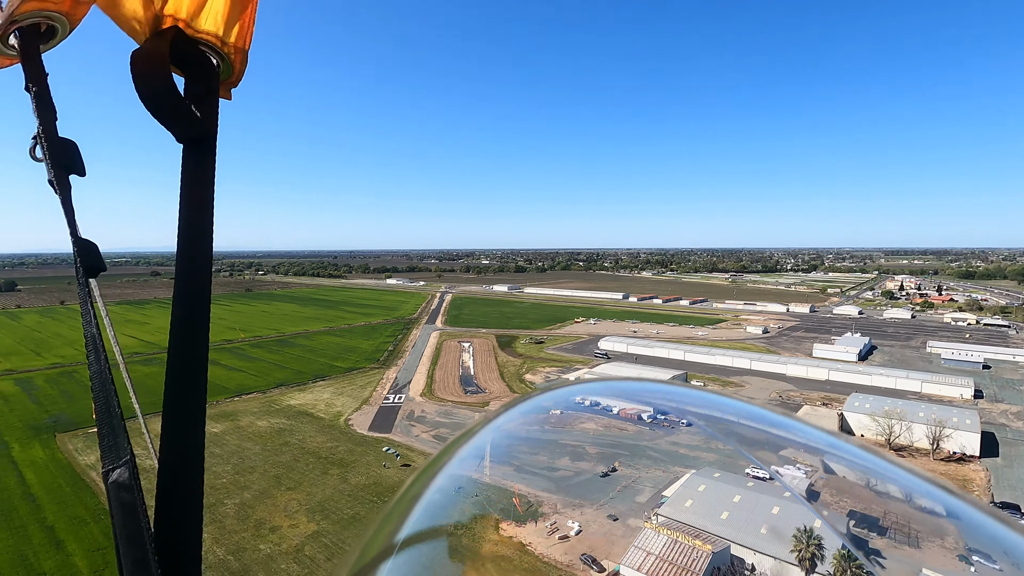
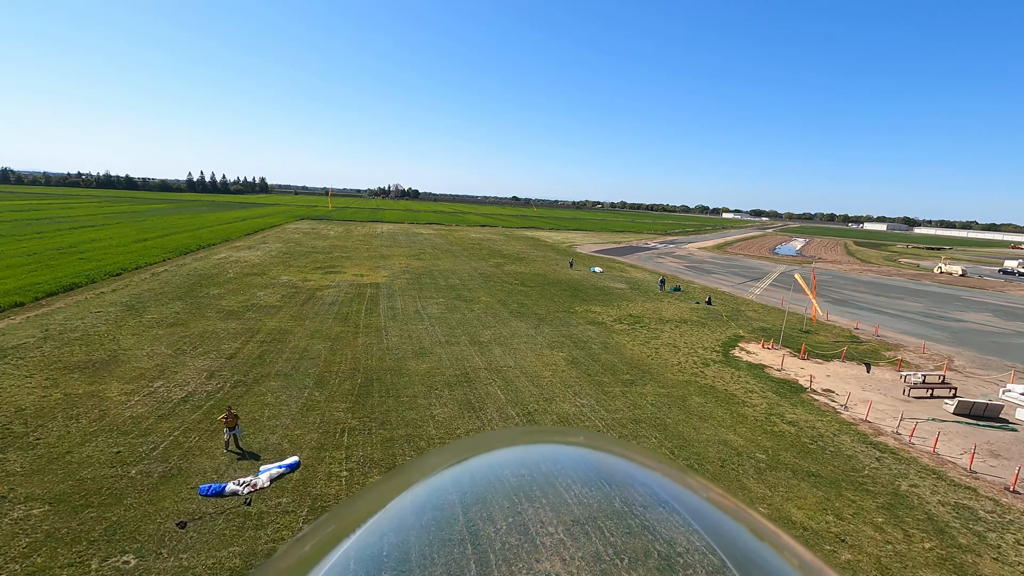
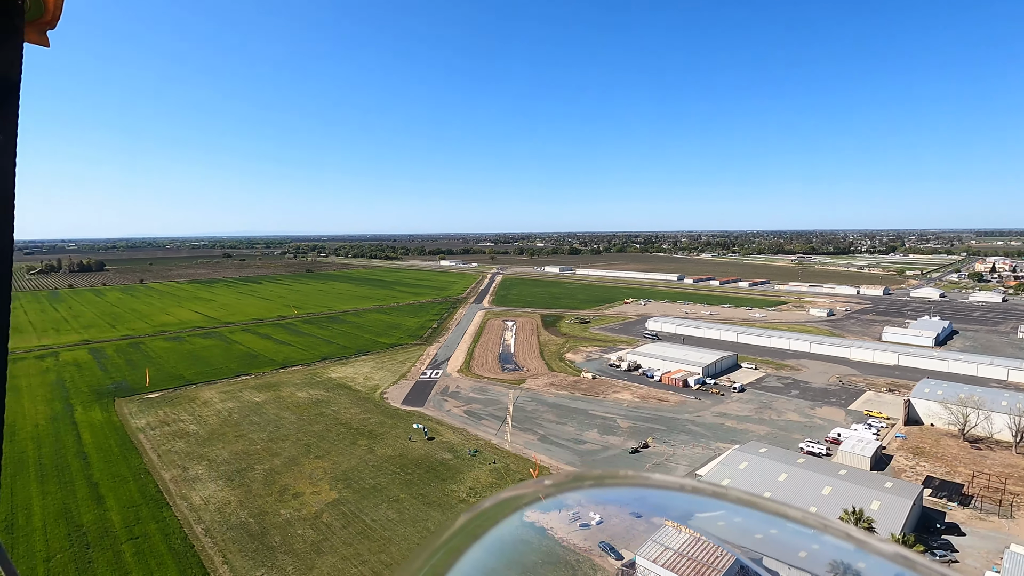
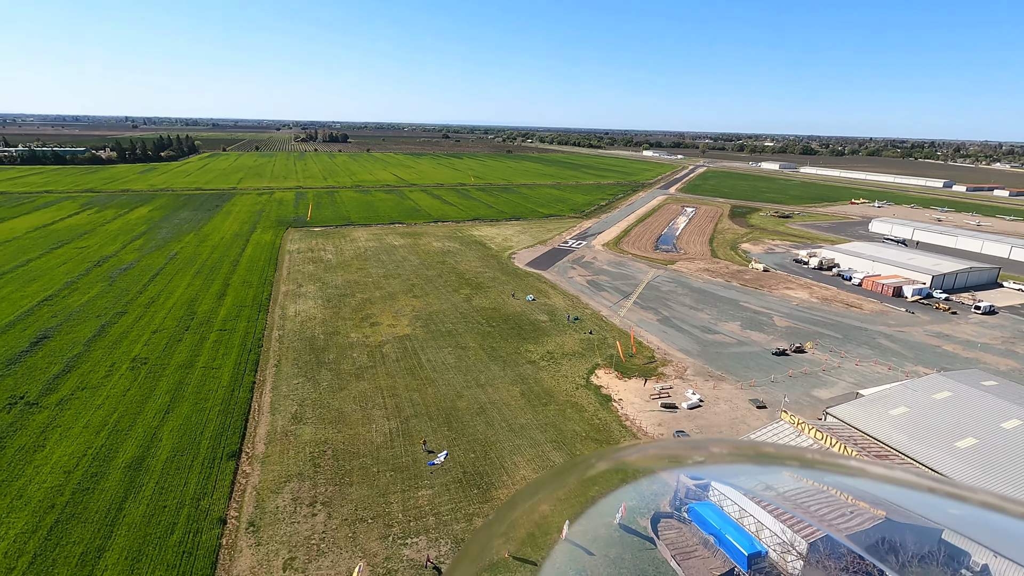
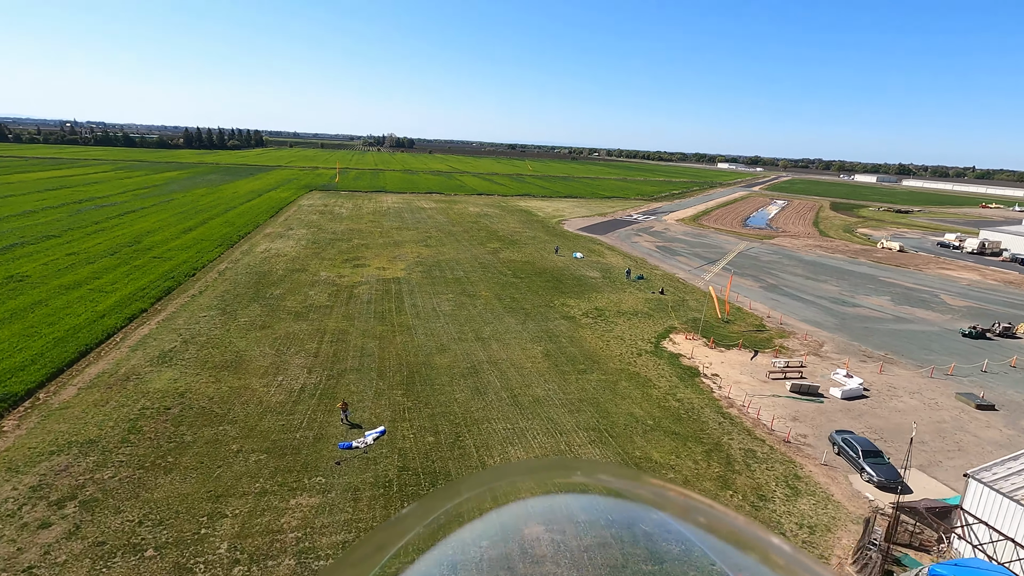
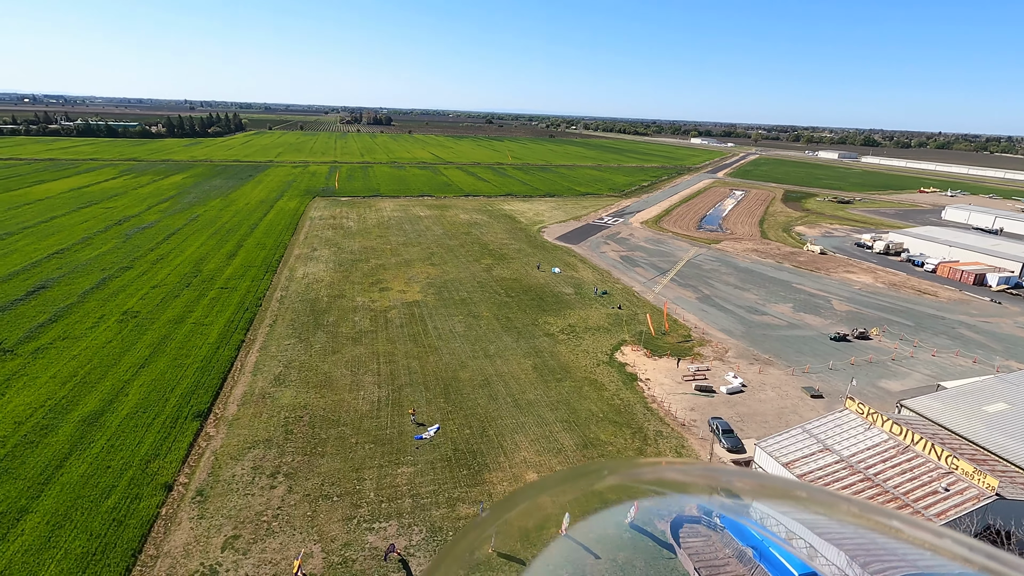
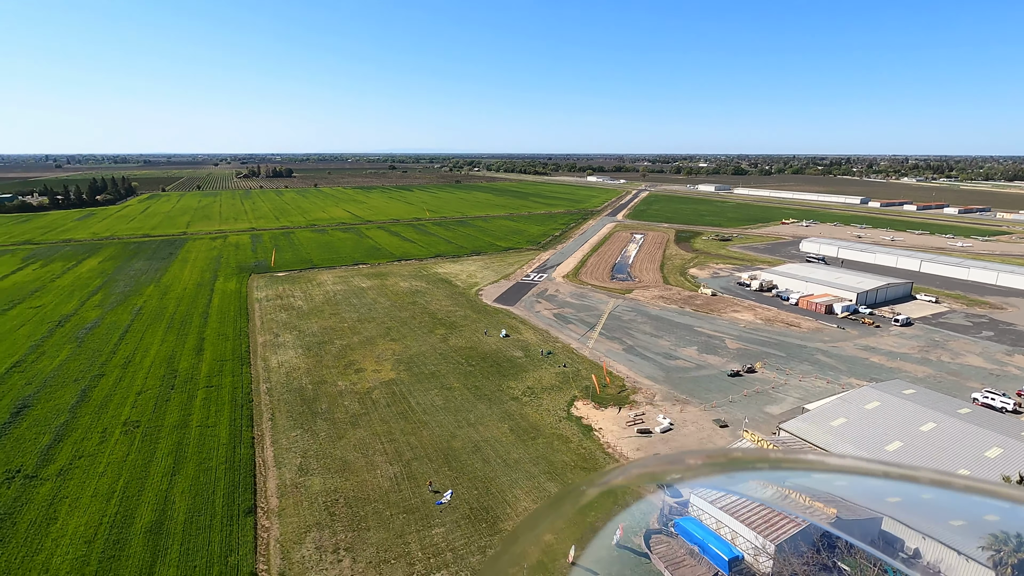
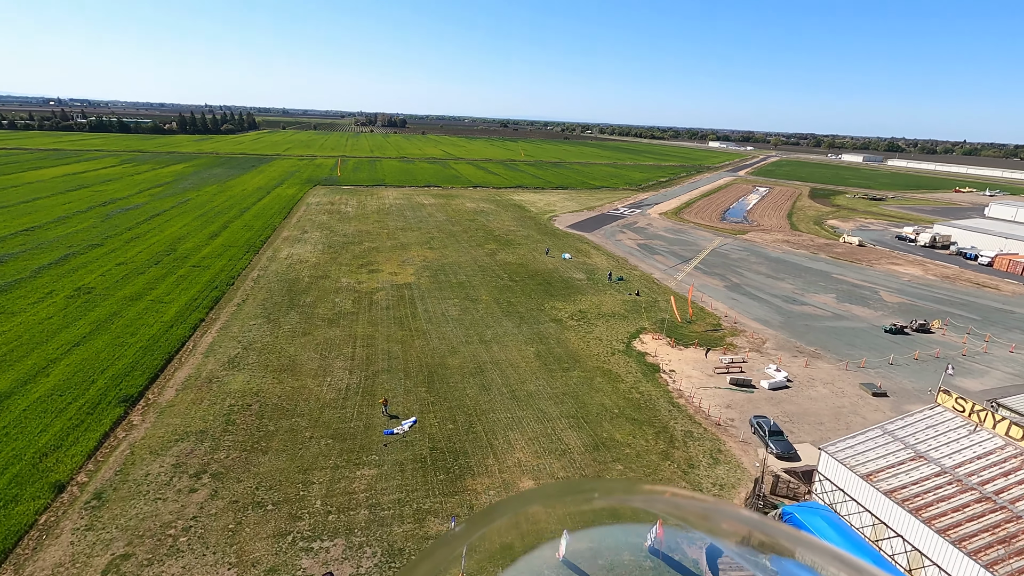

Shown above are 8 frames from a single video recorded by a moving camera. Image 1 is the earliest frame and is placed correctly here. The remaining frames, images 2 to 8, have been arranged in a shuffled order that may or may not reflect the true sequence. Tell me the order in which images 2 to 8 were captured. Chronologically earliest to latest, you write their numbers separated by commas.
3, 7, 4, 6, 8, 5, 2
